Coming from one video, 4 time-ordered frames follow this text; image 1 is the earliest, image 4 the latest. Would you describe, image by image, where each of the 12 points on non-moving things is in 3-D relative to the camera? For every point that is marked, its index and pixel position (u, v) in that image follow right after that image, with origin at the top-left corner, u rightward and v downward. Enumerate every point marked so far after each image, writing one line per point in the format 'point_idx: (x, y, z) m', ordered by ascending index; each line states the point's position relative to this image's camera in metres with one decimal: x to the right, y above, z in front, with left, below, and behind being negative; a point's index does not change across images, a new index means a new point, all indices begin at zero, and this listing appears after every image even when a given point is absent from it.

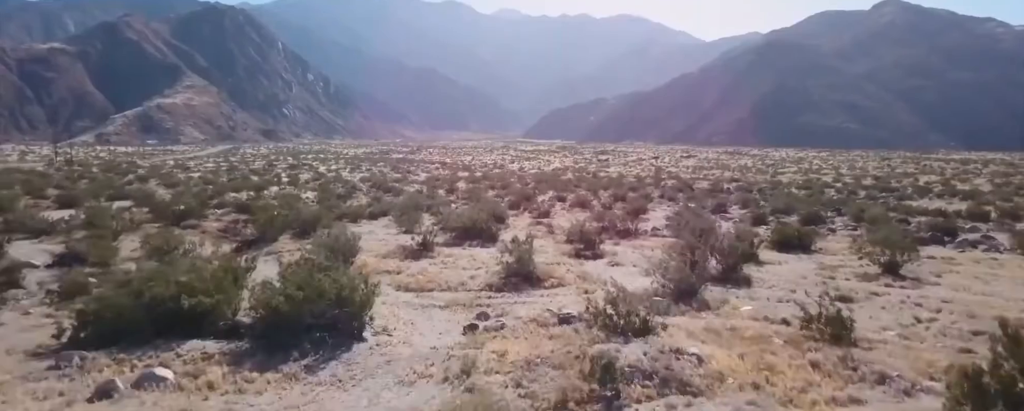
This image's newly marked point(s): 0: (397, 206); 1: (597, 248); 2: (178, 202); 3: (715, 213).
0: (-4.0, 0.0, +17.9) m
1: (+1.5, -0.7, +8.9) m
2: (-12.0, +0.1, +18.6) m
3: (+6.7, -0.2, +17.0) m
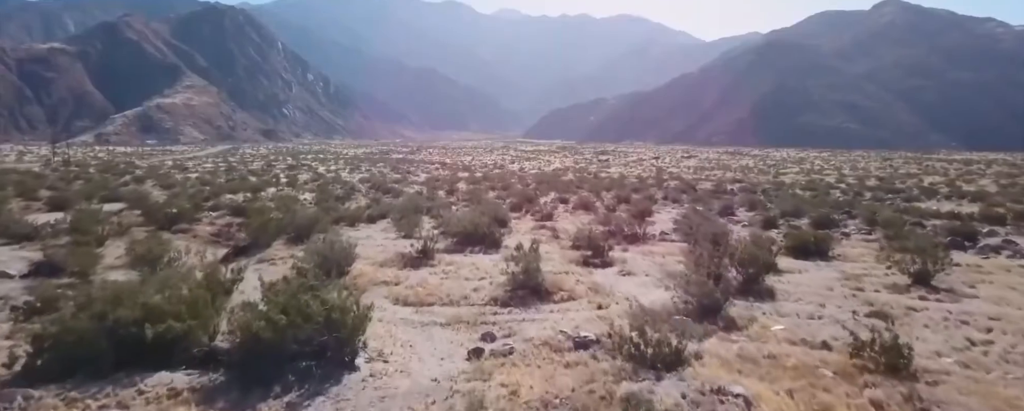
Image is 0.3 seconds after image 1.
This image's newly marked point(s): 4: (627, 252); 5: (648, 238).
0: (-3.9, -0.1, +17.4) m
1: (+1.5, -0.8, +8.4) m
2: (-12.0, 0.0, +18.1) m
3: (+6.8, -0.3, +16.6) m
4: (+2.1, -0.8, +9.1) m
5: (+3.0, -0.7, +11.4) m
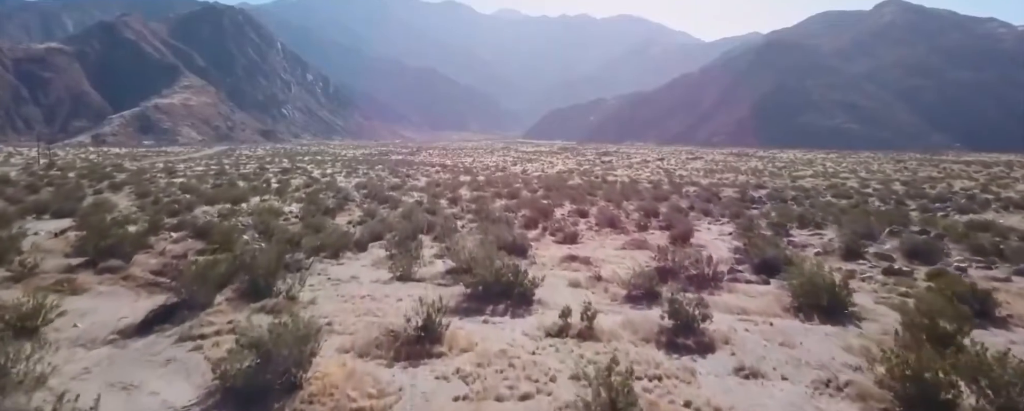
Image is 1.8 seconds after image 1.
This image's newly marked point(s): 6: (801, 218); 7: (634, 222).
0: (-3.4, -0.7, +14.7) m
1: (+2.0, -1.3, +5.7) m
2: (-11.5, -0.5, +15.4) m
3: (+7.2, -0.9, +13.9) m
4: (+2.6, -1.4, +6.4) m
5: (+3.5, -1.2, +8.7) m
6: (+10.6, -0.5, +18.9) m
7: (+4.2, -0.6, +17.8) m
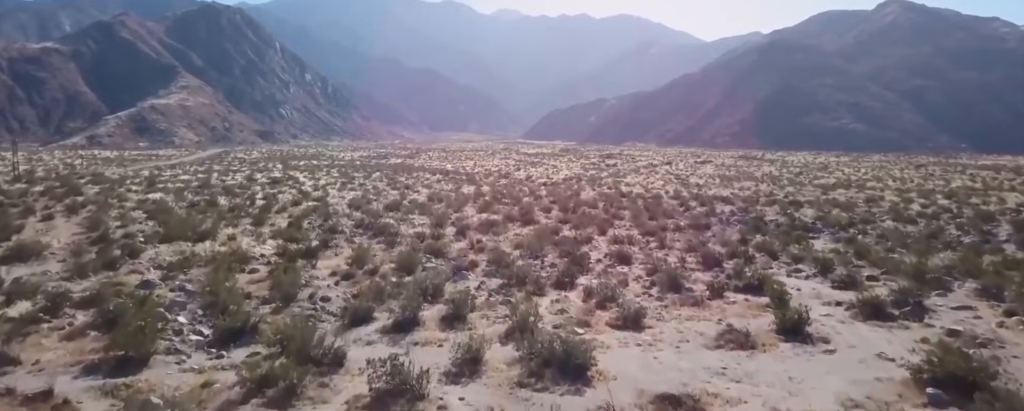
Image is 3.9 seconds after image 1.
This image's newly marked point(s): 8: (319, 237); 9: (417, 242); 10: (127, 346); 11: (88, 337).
0: (-2.6, -2.1, +10.6) m
1: (+2.8, -2.8, +1.6) m
2: (-10.7, -1.9, +11.3) m
3: (+8.1, -2.3, +9.7) m
4: (+3.4, -2.8, +2.2) m
5: (+4.3, -2.7, +4.5) m
6: (+11.4, -1.9, +14.8) m
7: (+5.0, -2.0, +13.6) m
8: (-7.4, -1.3, +19.7) m
9: (-3.4, -1.4, +18.8) m
10: (-6.2, -2.2, +8.3) m
11: (-7.5, -2.3, +9.2) m
